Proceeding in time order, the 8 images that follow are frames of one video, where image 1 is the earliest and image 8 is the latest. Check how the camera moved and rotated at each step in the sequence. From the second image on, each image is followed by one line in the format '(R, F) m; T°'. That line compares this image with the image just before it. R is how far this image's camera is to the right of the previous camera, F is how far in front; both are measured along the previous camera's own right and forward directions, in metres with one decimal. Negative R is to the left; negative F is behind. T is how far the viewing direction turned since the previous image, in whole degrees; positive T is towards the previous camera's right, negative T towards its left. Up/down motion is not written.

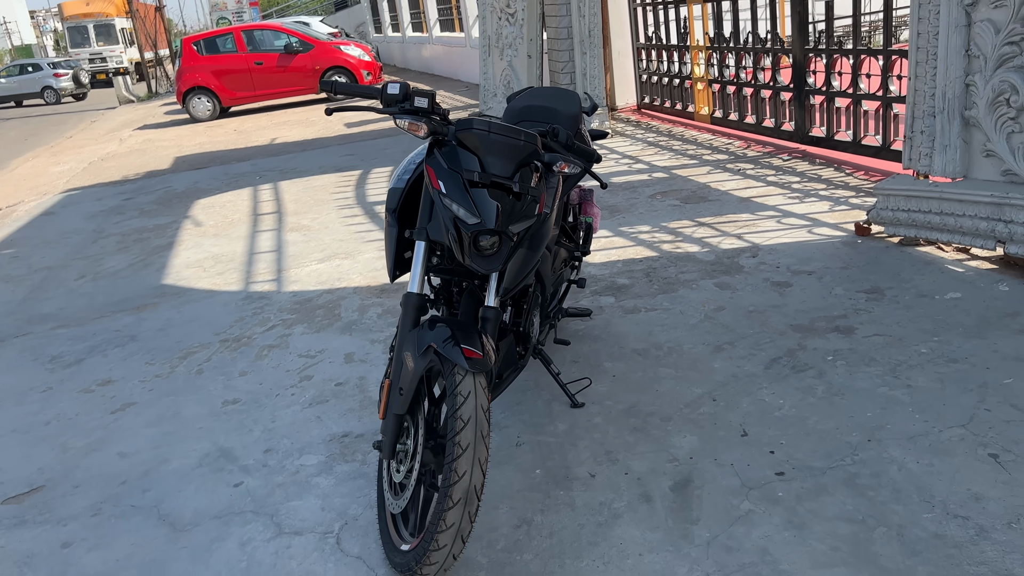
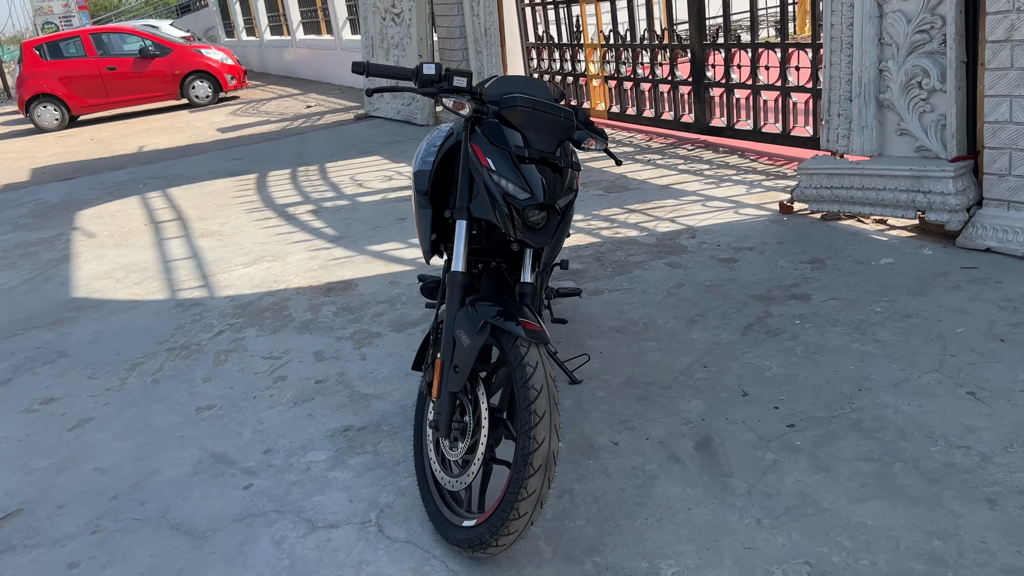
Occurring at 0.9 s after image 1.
(-0.5, 0.0) m; +10°
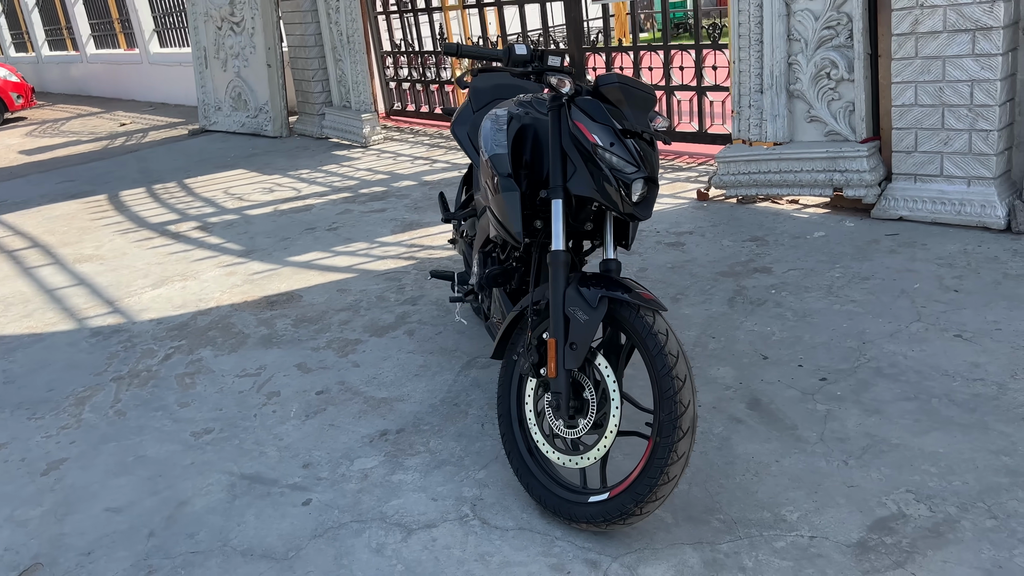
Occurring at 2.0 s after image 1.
(-0.8, +0.1) m; +14°
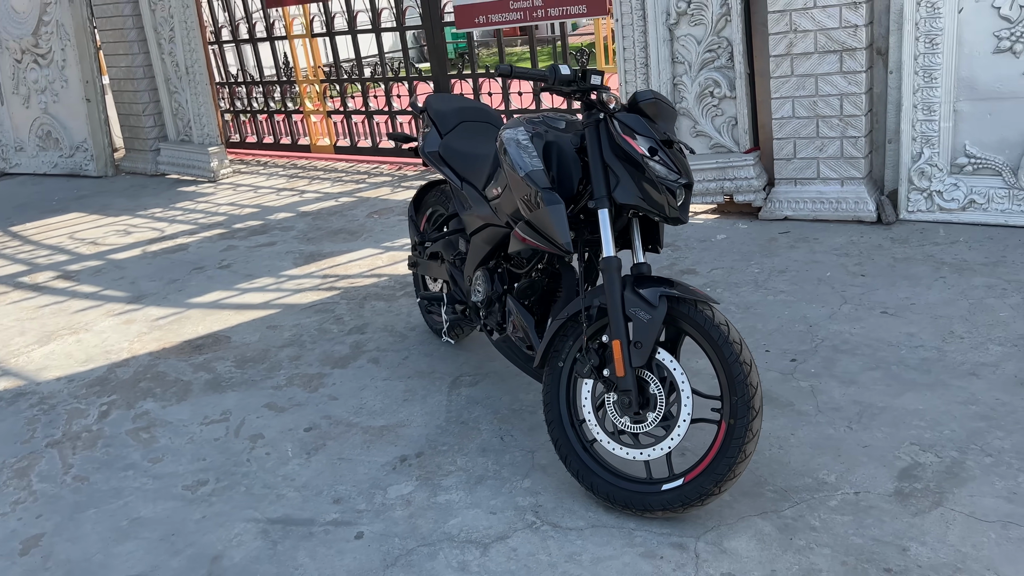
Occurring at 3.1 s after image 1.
(-0.7, 0.0) m; +14°
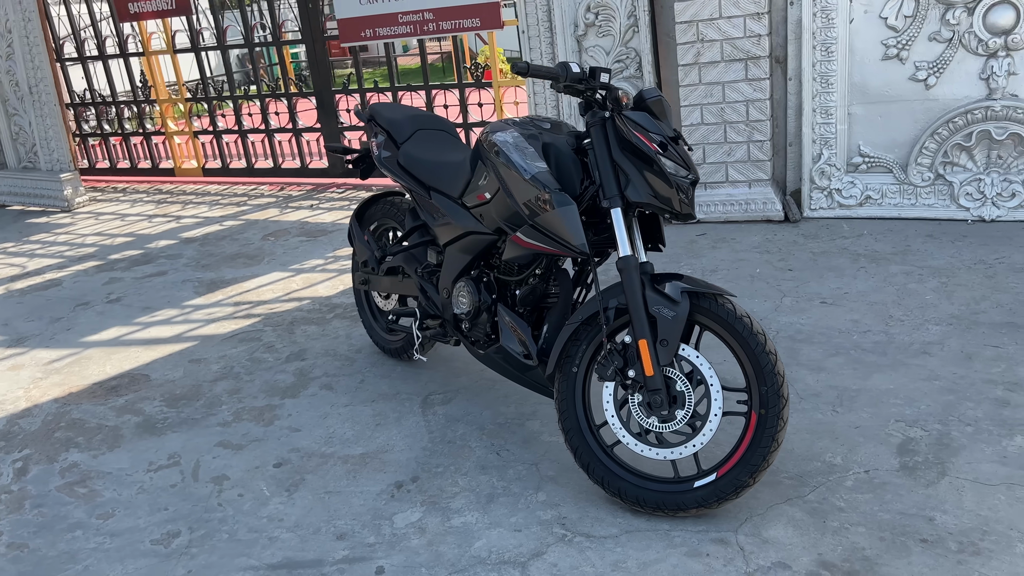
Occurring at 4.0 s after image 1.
(-0.5, +0.1) m; +11°
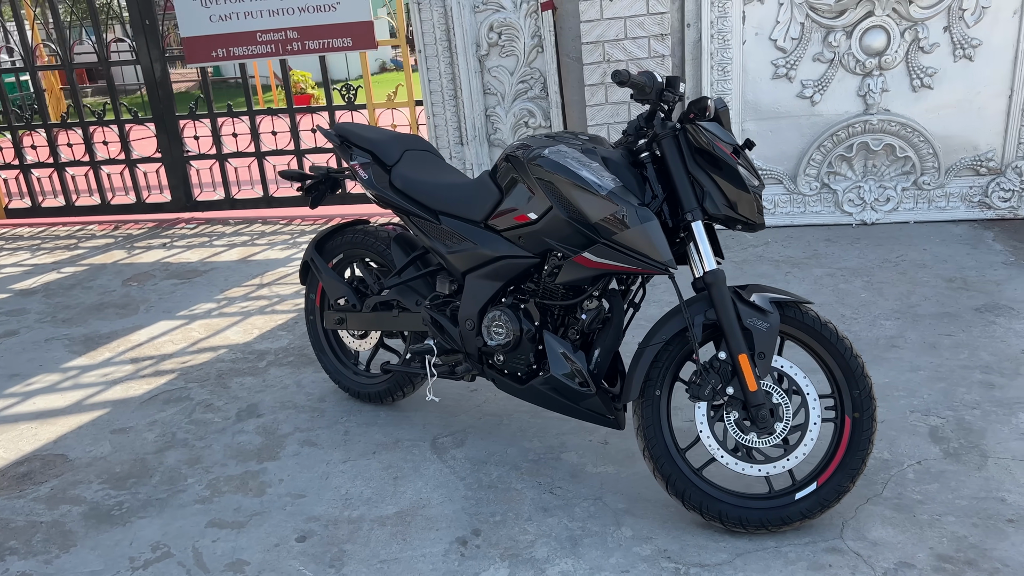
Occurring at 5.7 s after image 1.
(-0.8, +0.3) m; +16°
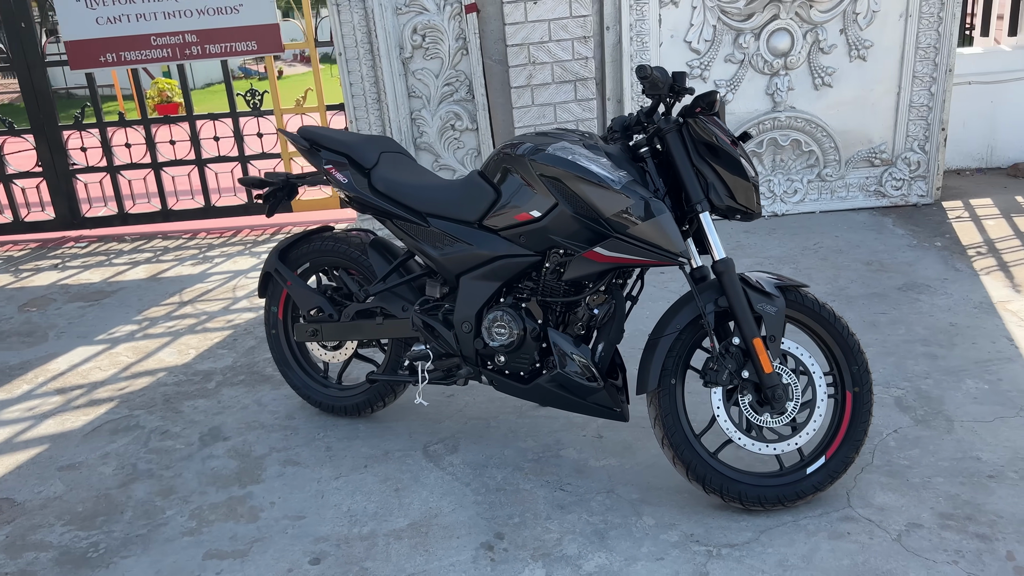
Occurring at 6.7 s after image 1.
(-0.4, +0.1) m; +10°
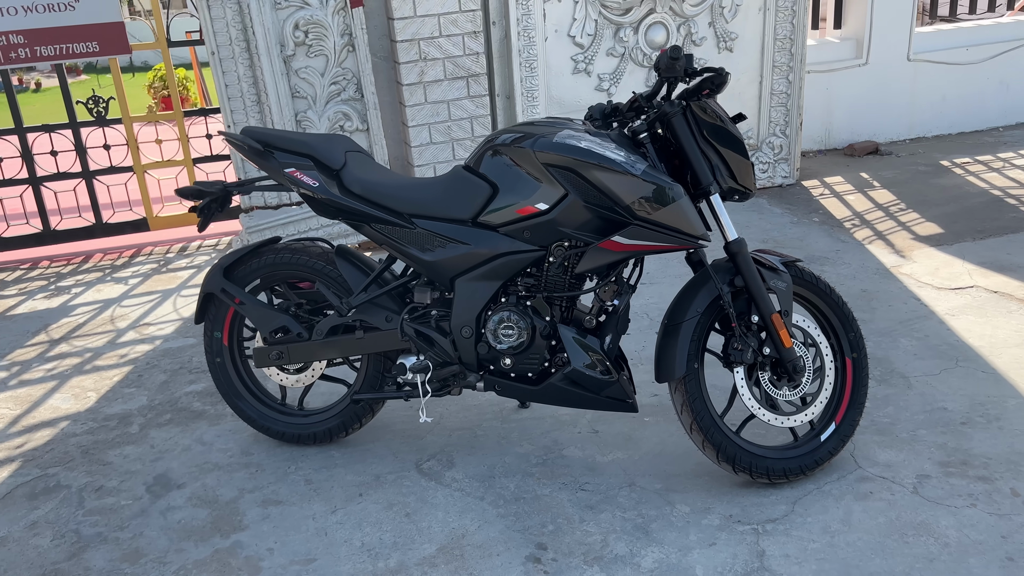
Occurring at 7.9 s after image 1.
(-0.6, +0.2) m; +13°
